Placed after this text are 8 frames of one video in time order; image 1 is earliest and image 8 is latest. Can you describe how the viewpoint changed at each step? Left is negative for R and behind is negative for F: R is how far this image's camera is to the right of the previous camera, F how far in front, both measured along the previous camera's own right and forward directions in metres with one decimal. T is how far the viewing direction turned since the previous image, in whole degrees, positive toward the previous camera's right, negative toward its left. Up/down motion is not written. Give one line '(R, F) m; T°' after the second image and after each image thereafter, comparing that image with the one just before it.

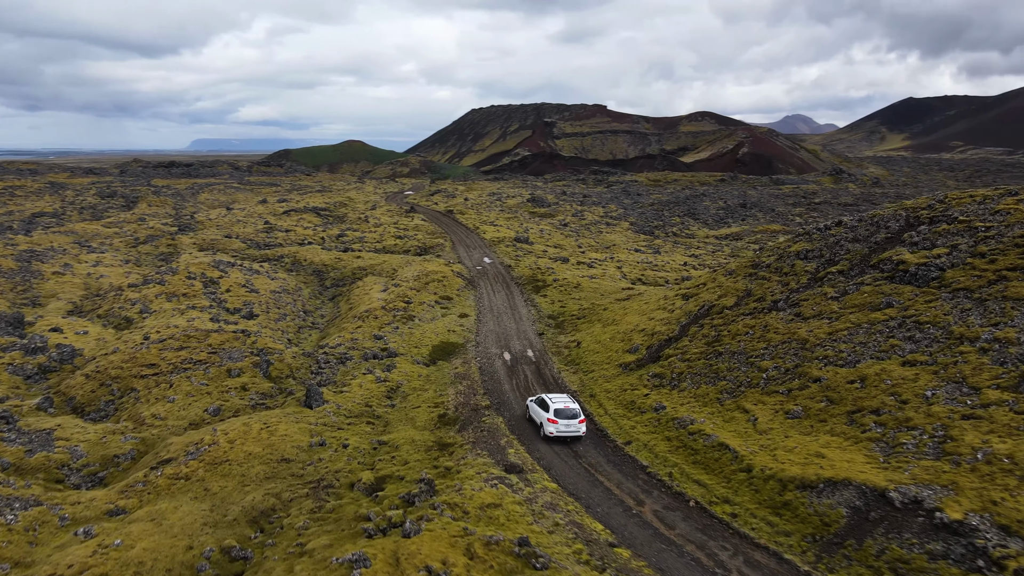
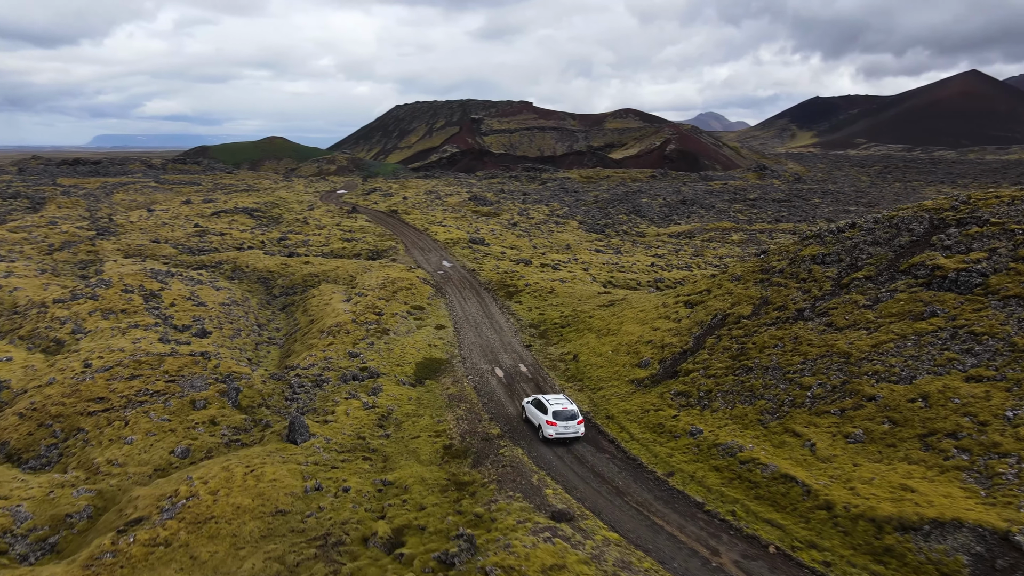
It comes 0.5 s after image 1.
(-3.8, +3.8) m; +6°
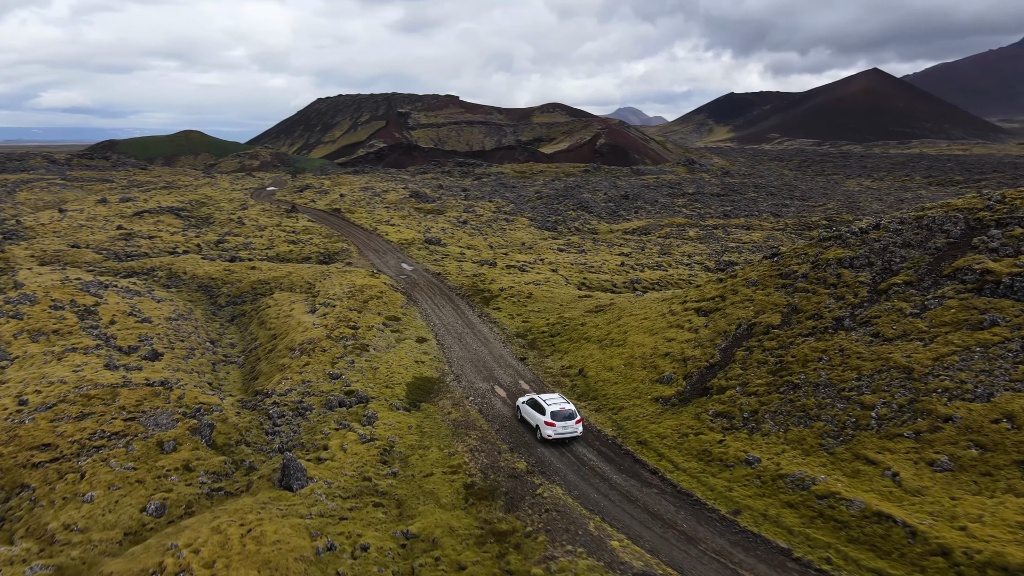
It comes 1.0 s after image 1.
(-3.9, +4.0) m; +6°
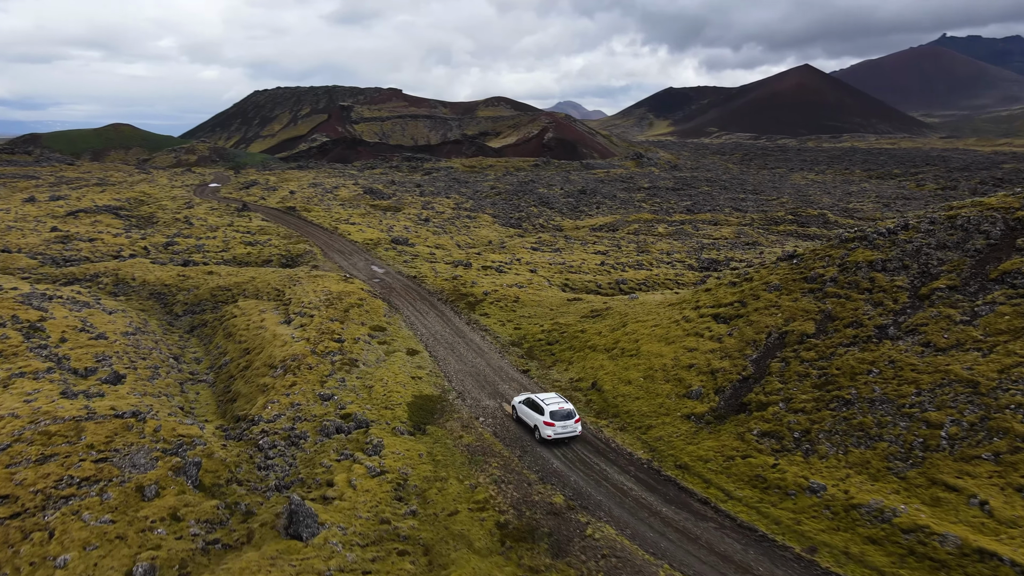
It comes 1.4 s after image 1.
(-3.2, +3.2) m; +4°
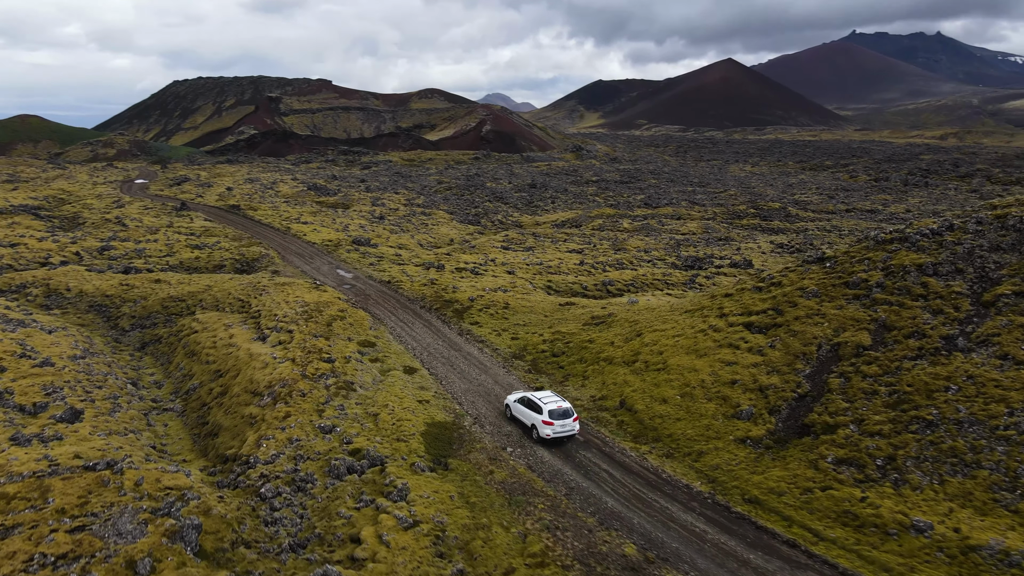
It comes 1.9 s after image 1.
(-3.9, +3.8) m; +5°
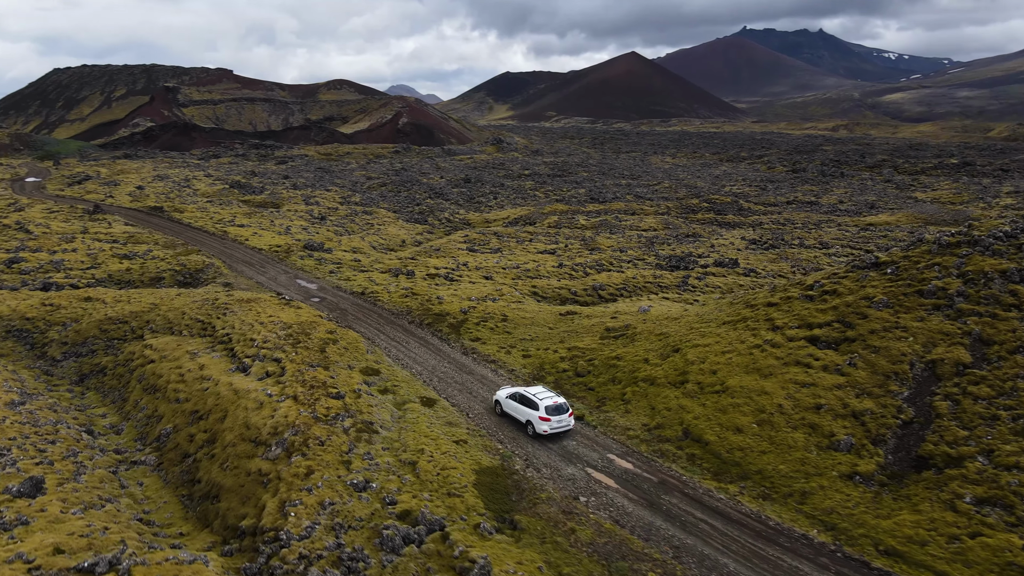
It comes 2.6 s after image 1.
(-5.6, +4.8) m; +7°
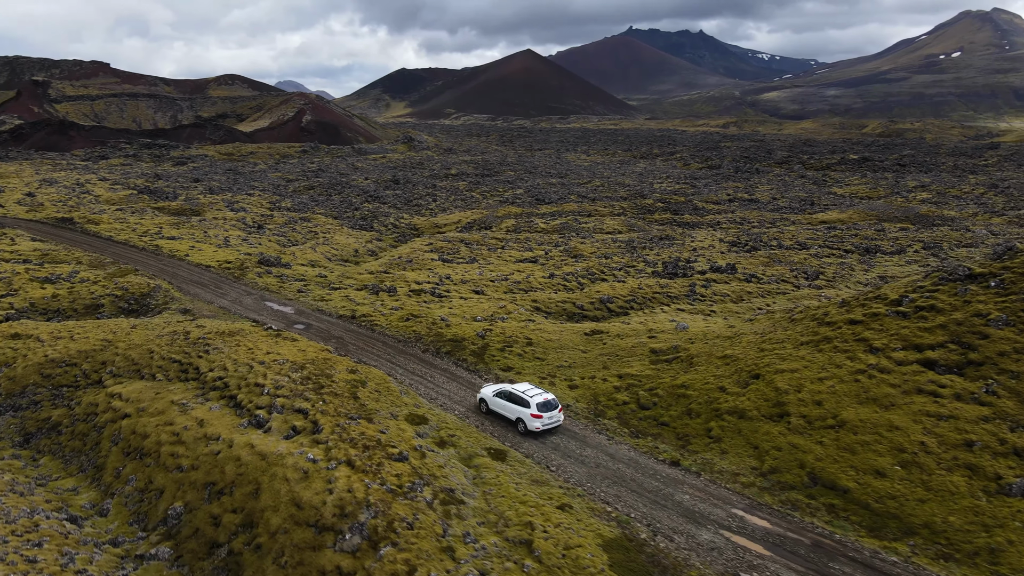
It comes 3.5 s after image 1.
(-7.1, +5.3) m; +8°
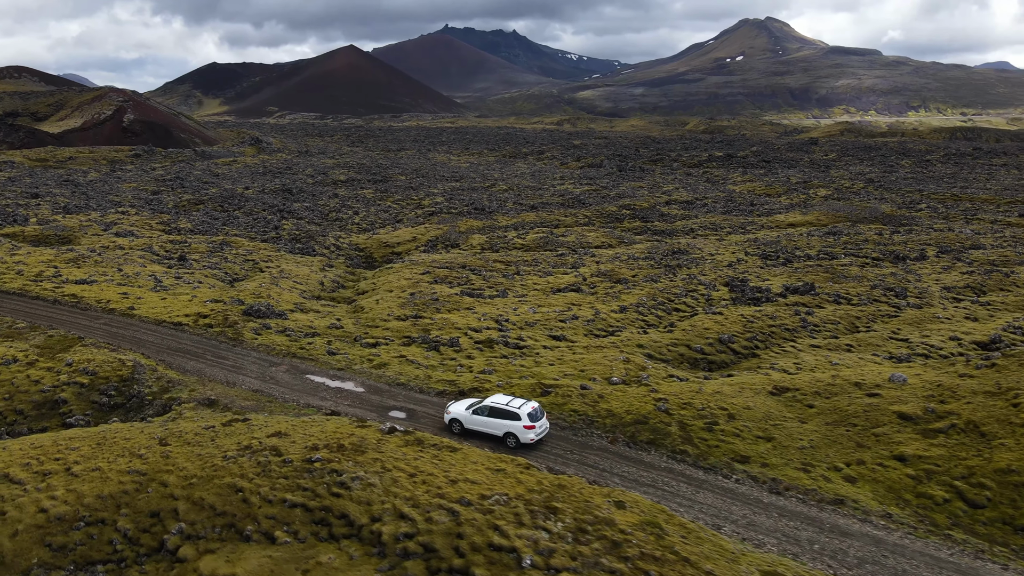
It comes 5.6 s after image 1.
(-15.9, +12.6) m; +13°
